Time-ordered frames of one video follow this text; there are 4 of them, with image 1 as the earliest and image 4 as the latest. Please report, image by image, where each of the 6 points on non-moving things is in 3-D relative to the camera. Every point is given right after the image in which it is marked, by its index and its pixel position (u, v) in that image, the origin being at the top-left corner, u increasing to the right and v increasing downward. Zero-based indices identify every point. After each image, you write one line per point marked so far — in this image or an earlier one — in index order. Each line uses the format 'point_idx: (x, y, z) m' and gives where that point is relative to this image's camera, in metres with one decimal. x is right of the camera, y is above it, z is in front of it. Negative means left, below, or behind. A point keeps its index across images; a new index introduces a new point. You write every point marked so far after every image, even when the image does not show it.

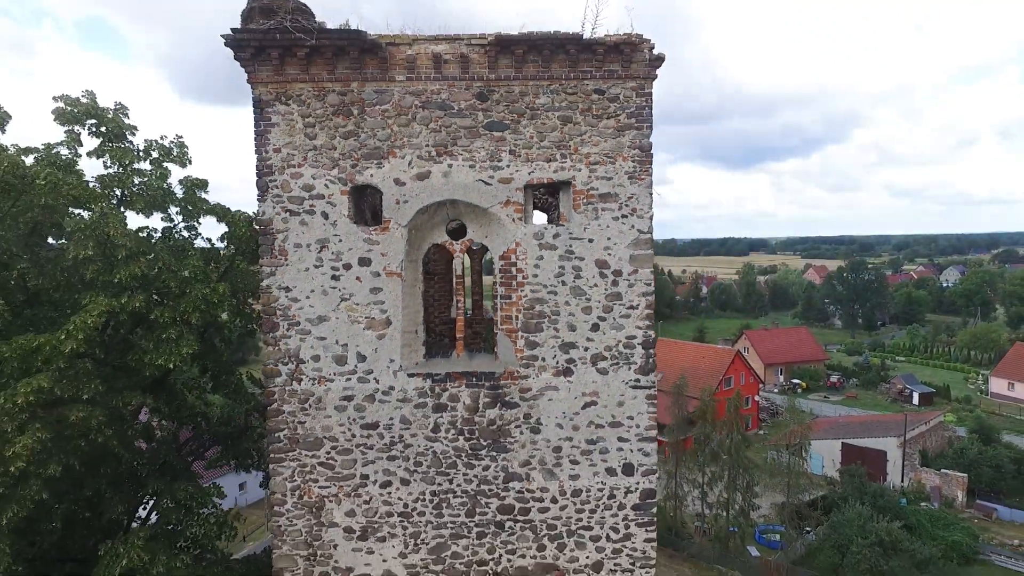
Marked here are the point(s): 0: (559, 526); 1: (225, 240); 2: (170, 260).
0: (+0.3, -1.6, +4.0) m
1: (-2.3, +0.4, +5.0) m
2: (-2.5, +0.2, +4.6) m
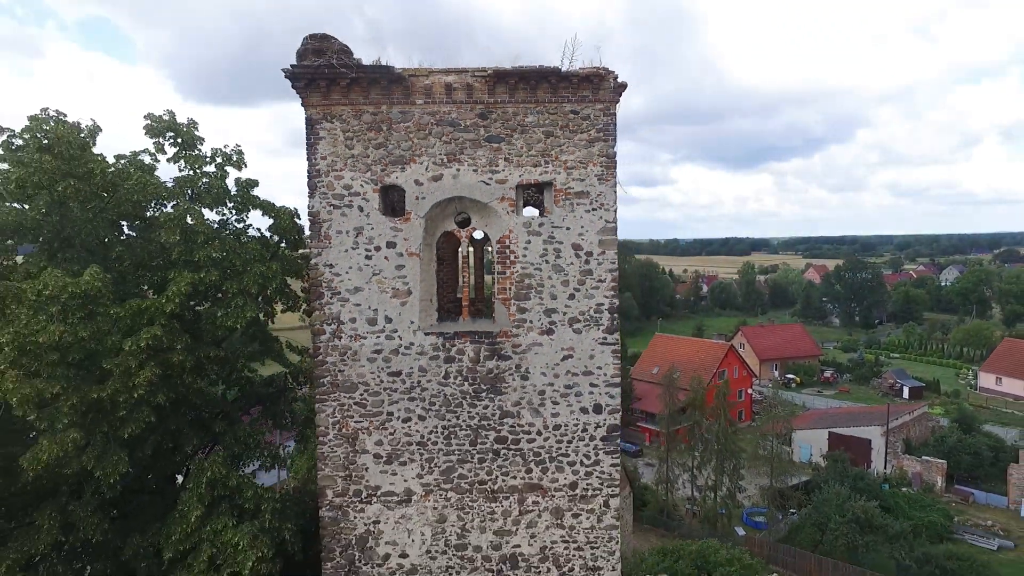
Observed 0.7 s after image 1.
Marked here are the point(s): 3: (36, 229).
0: (+0.3, -1.4, +5.1) m
1: (-2.4, +0.6, +6.1) m
2: (-2.5, +0.4, +5.7) m
3: (-4.1, +0.5, +5.4) m
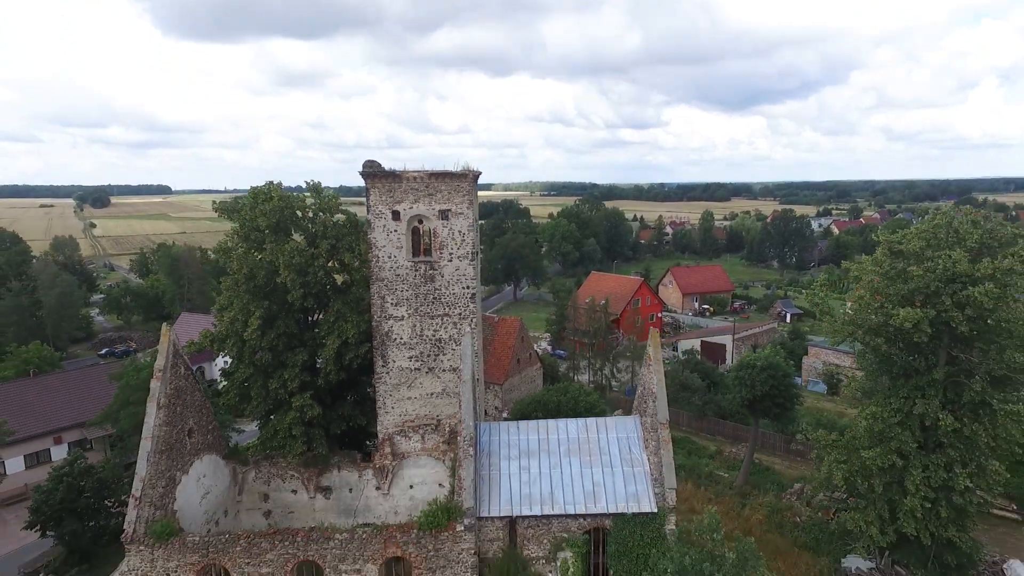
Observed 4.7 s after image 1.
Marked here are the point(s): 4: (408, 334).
0: (-1.5, -0.3, +14.7) m
1: (-4.2, +1.7, +15.5) m
2: (-4.3, +1.5, +15.1) m
3: (-5.8, +1.5, +14.8) m
4: (-2.5, -1.1, +14.8) m
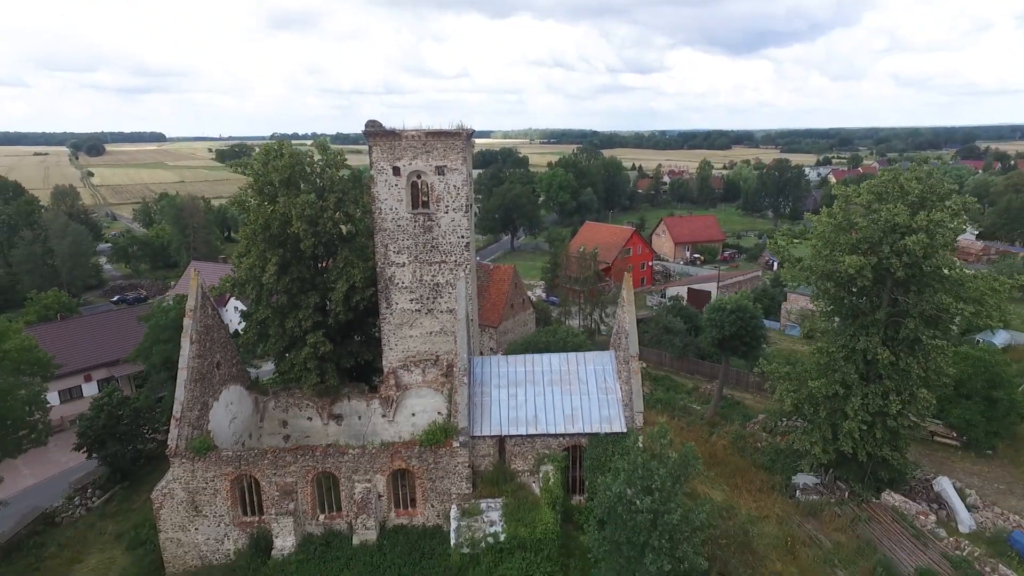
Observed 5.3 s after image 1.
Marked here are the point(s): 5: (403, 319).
0: (-1.8, +1.0, +16.3) m
1: (-4.4, +3.1, +16.9) m
2: (-4.6, +2.9, +16.5) m
3: (-6.1, +2.9, +16.2) m
4: (-2.8, +0.2, +16.4) m
5: (-3.0, -0.9, +16.7) m
